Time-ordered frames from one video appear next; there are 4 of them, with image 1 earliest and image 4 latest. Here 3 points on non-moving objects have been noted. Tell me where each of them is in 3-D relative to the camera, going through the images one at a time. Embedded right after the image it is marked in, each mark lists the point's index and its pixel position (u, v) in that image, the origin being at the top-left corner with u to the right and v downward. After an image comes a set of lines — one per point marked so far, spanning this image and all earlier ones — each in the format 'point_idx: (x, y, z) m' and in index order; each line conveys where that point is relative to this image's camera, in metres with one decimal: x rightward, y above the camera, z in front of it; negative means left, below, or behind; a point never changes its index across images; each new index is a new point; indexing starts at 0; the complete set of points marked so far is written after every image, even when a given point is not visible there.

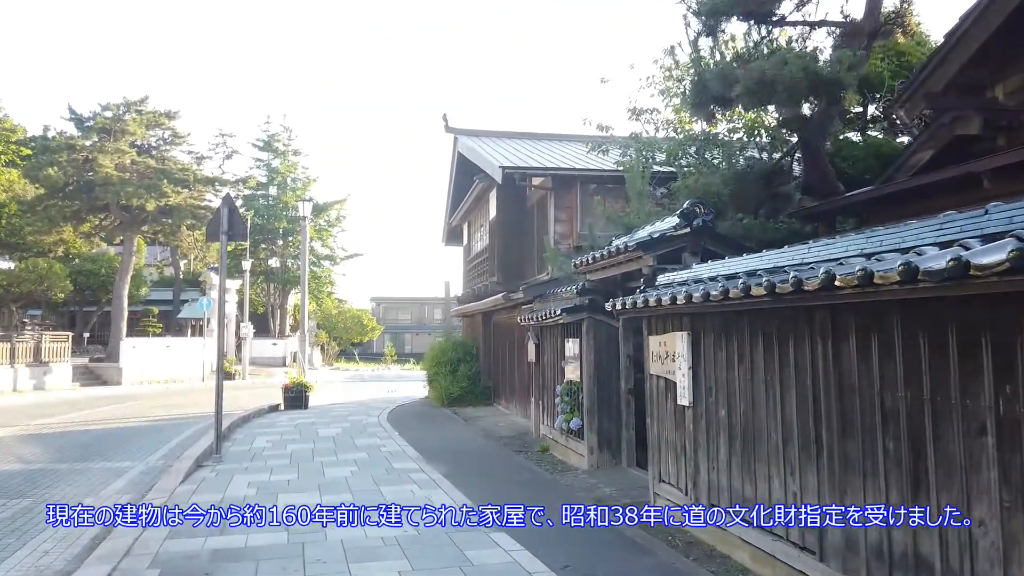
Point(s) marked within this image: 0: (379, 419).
0: (-3.0, -3.0, +16.6) m
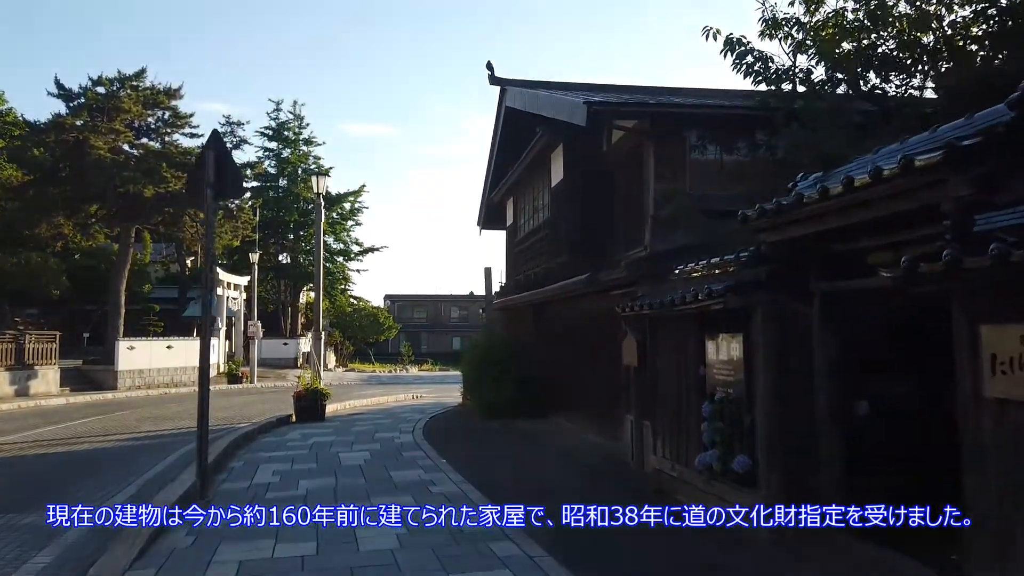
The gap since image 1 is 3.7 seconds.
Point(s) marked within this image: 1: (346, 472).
0: (-1.8, -2.7, +13.2) m
1: (-2.4, -2.6, +10.5) m
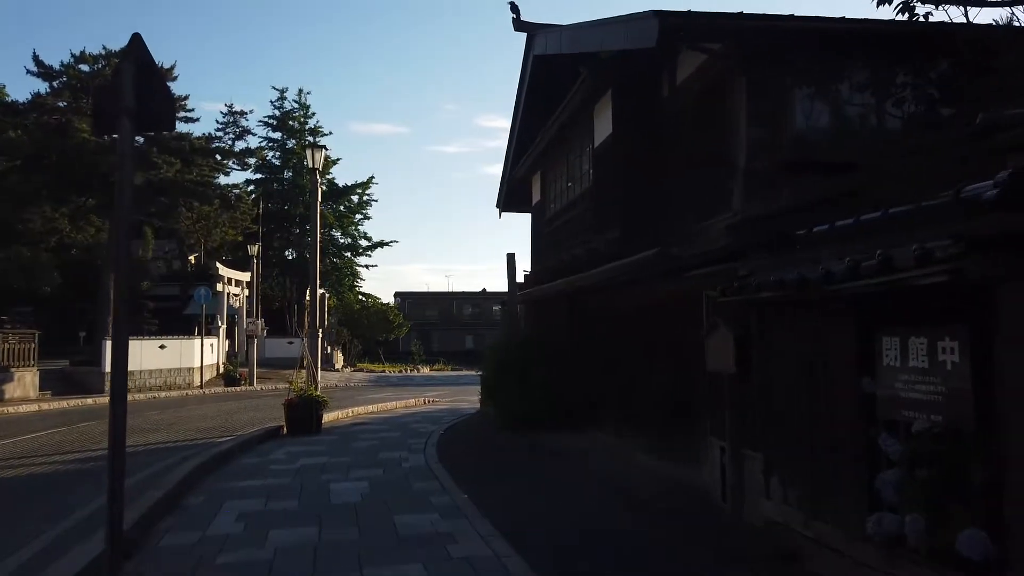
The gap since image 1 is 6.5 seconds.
0: (-1.3, -2.5, +10.7) m
1: (-1.9, -2.4, +8.0) m
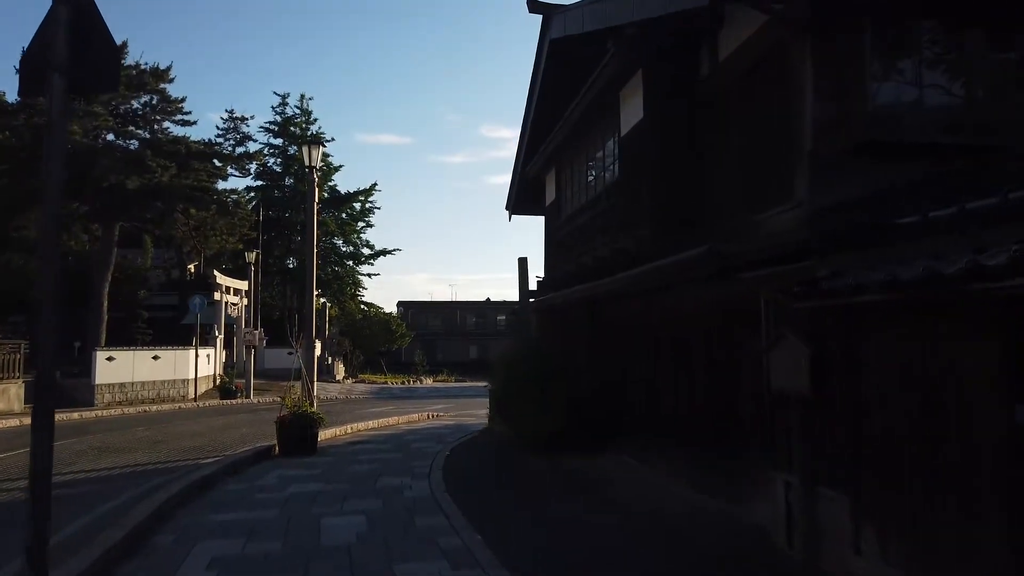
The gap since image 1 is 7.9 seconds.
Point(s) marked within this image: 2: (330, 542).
0: (-1.0, -2.6, +9.5) m
1: (-1.7, -2.4, +6.8) m
2: (-1.7, -2.4, +7.0) m
